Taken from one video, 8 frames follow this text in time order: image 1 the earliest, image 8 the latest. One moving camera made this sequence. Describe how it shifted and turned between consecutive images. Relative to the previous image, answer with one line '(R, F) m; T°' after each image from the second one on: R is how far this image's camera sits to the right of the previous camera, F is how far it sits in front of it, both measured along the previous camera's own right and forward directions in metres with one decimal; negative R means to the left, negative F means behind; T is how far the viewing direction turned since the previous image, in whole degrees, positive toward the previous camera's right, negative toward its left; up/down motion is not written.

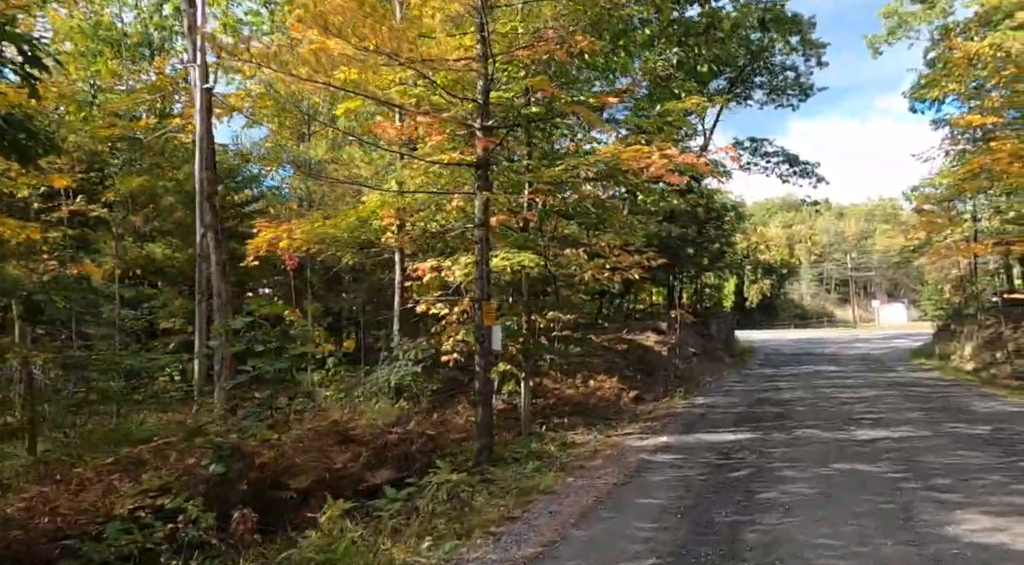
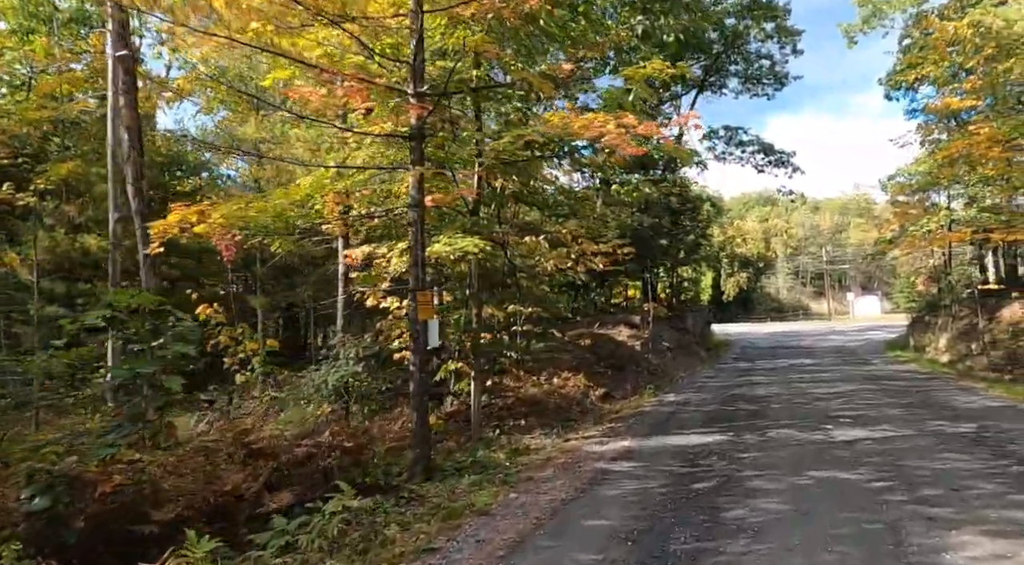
(+0.3, +0.9) m; +2°
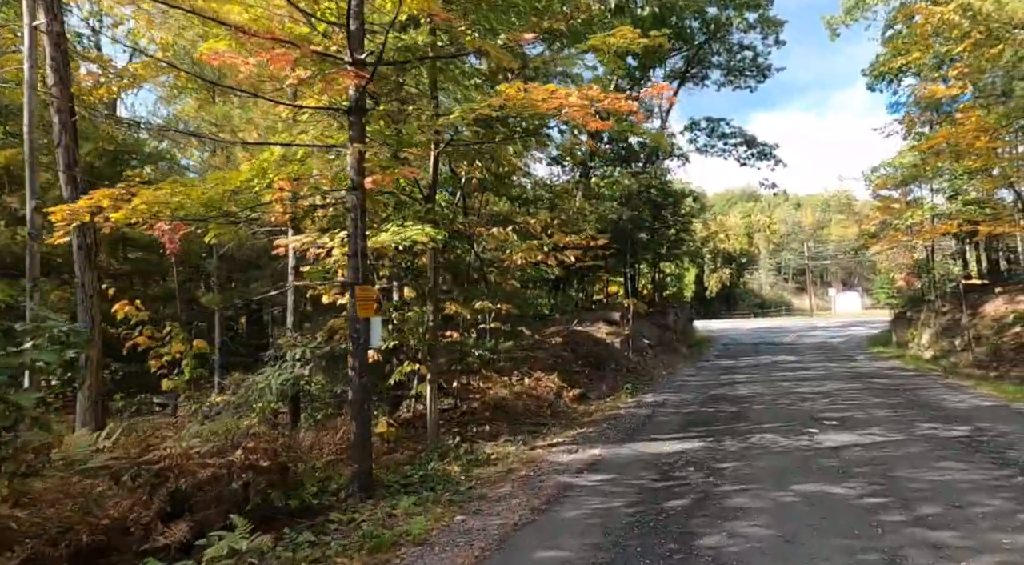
(+0.3, +0.8) m; +1°
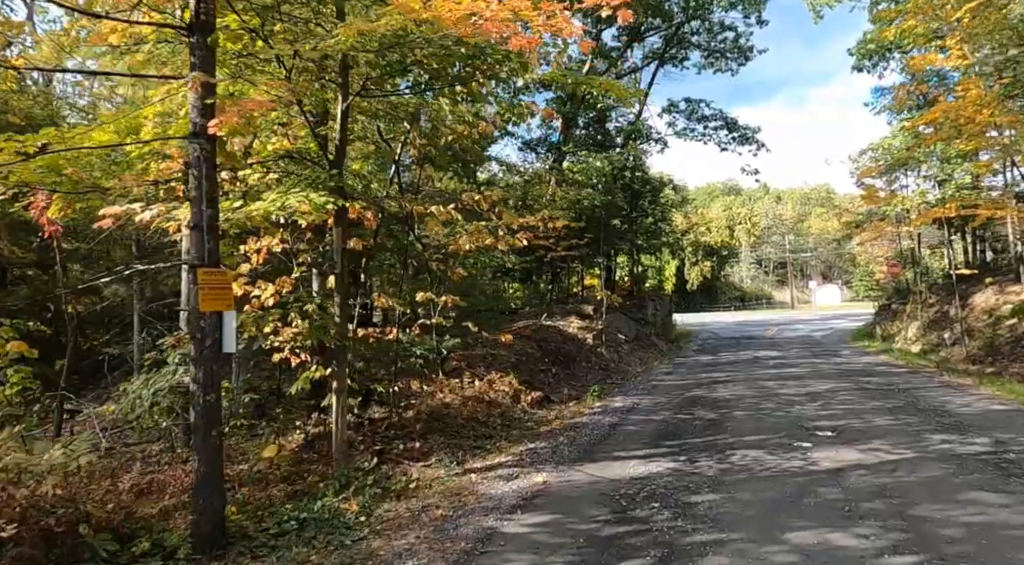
(+0.5, +1.6) m; +1°
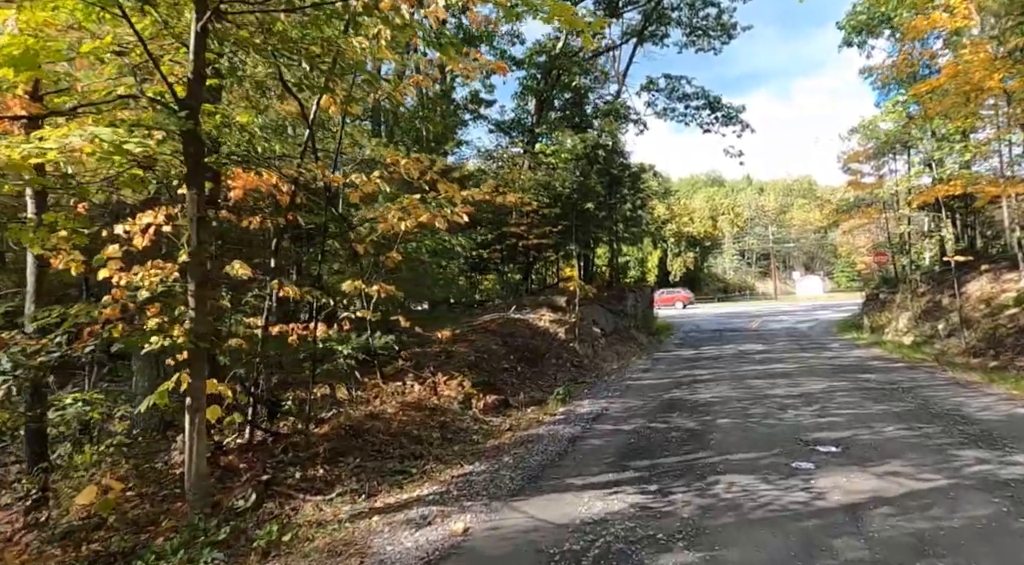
(+0.5, +1.7) m; +1°
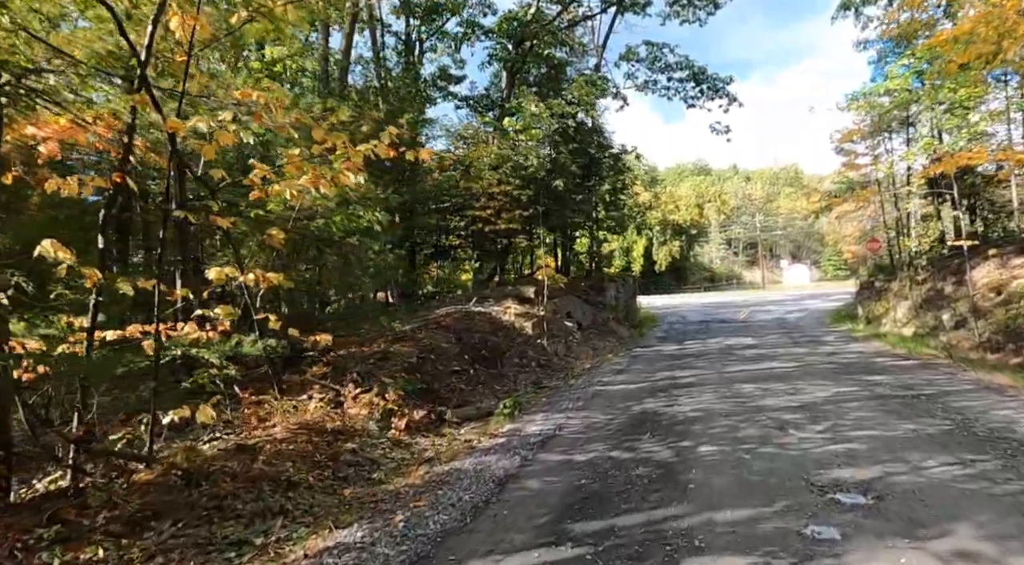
(+0.6, +2.2) m; +1°
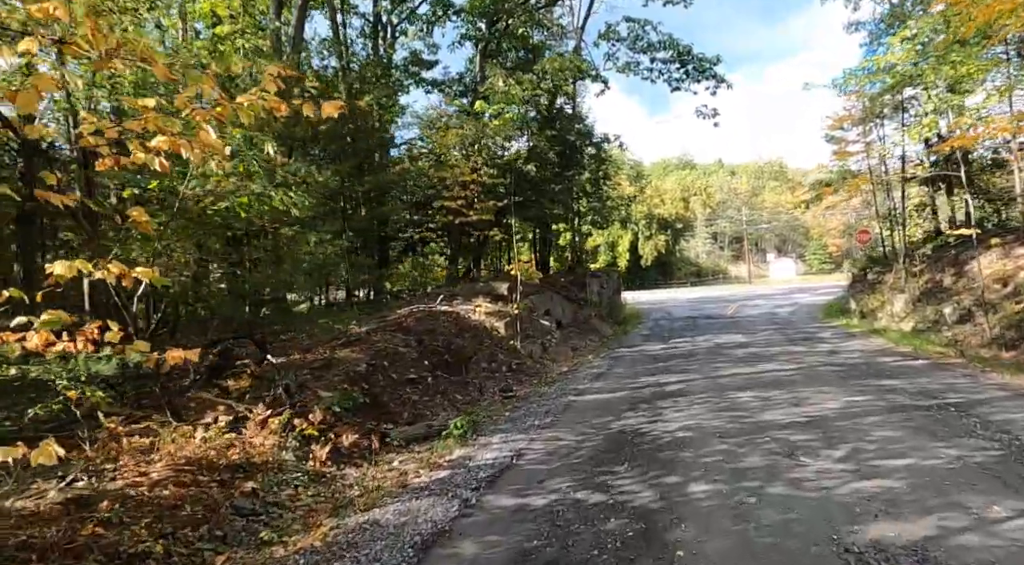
(+0.3, +1.5) m; +1°
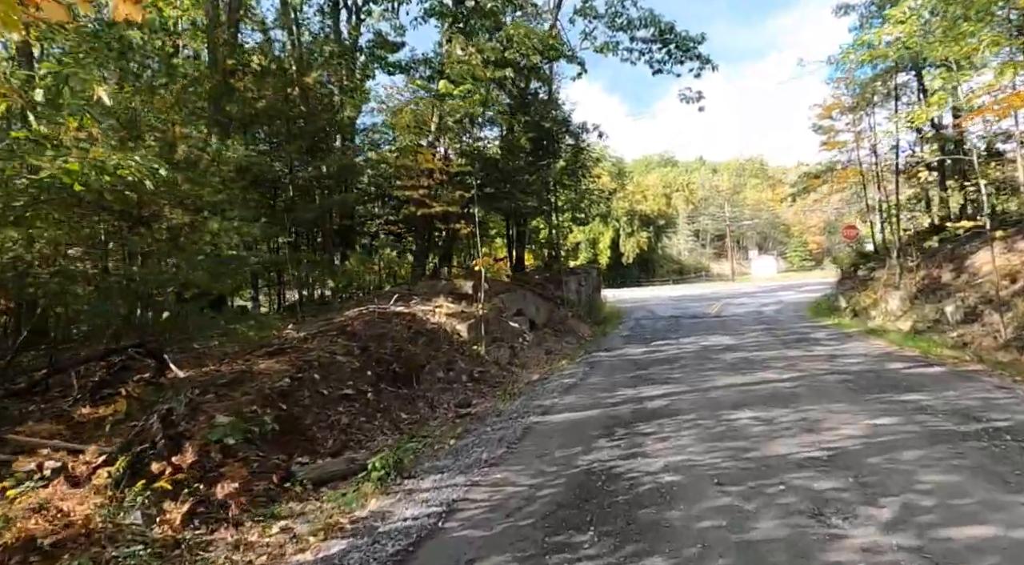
(+0.3, +1.8) m; +1°
